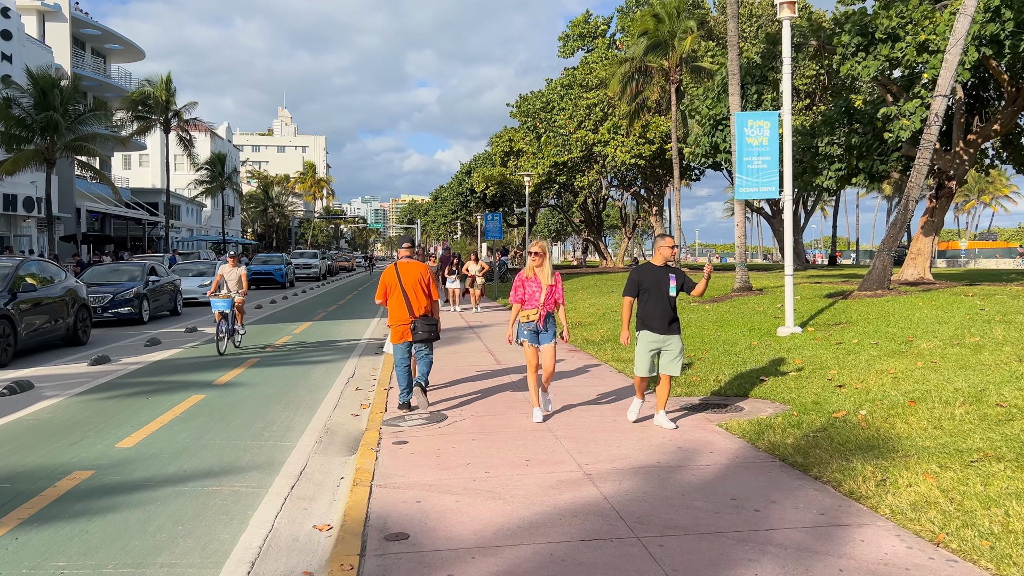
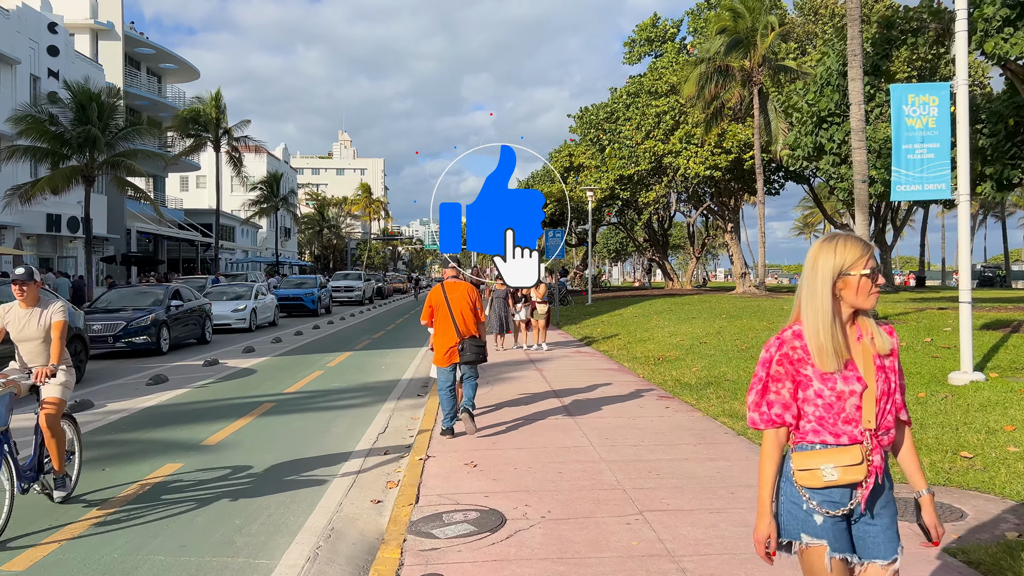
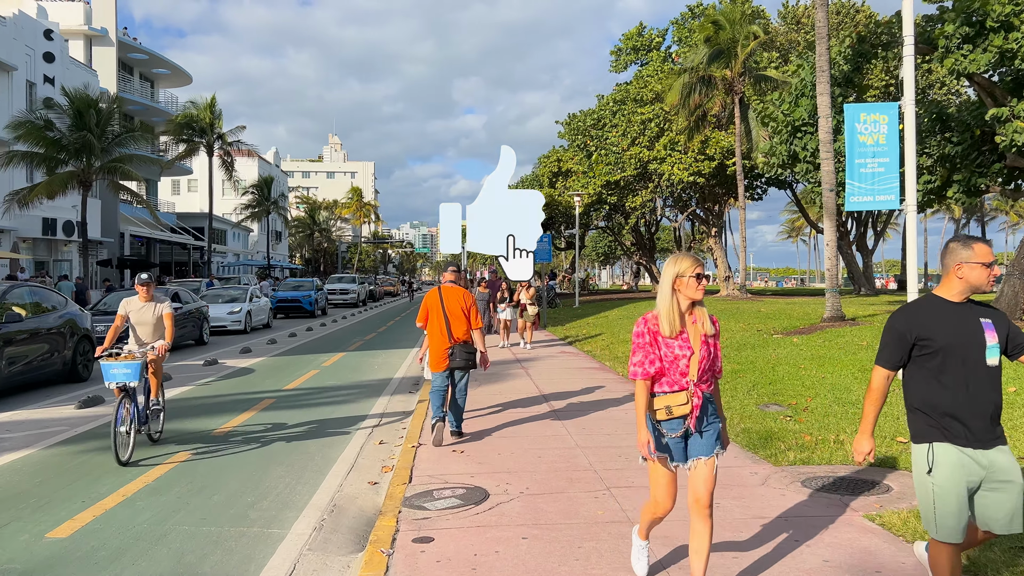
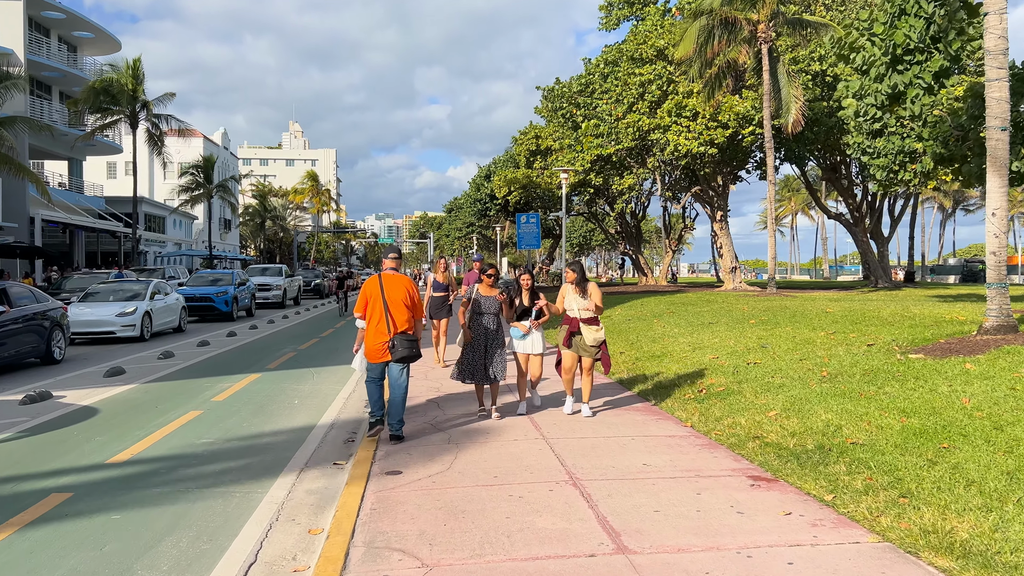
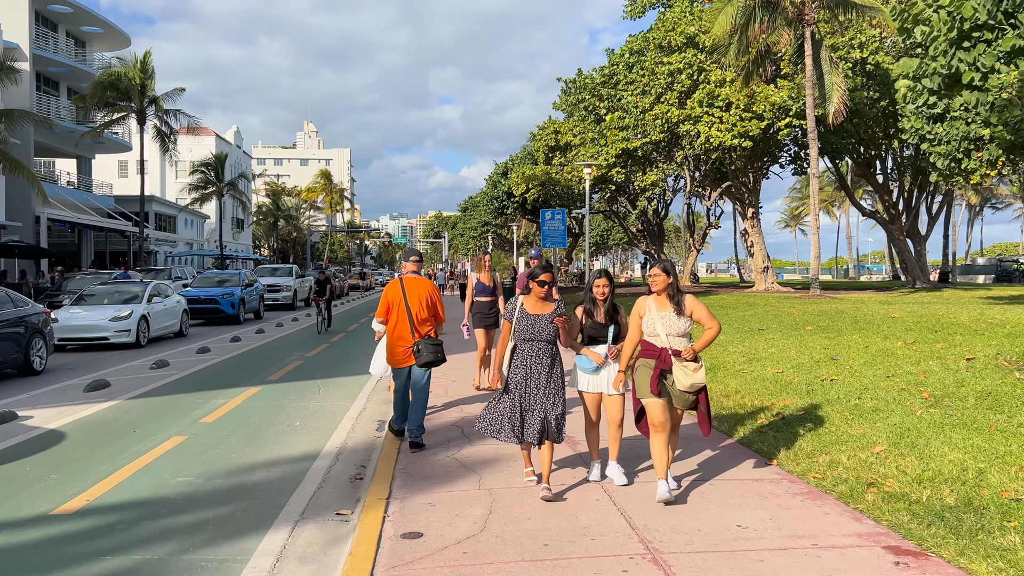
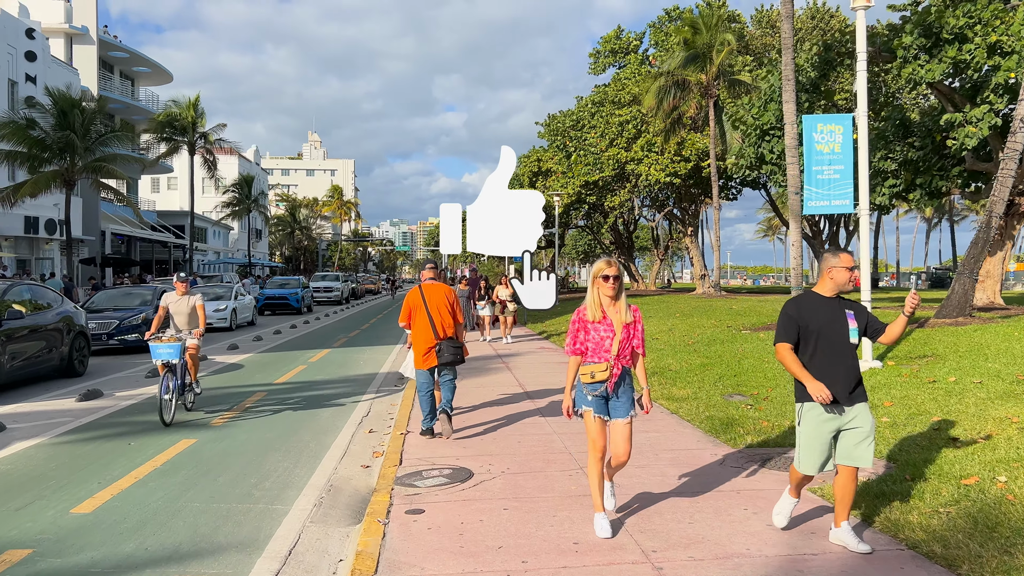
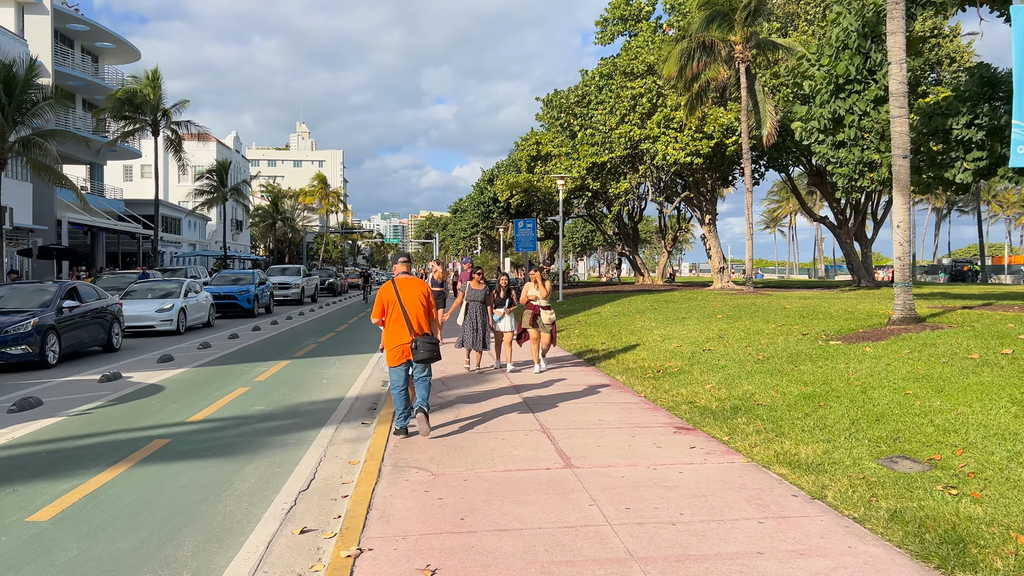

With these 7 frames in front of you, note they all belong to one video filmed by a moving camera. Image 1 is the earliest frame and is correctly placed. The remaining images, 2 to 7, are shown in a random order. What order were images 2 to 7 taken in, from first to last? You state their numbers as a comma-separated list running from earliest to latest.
6, 3, 2, 7, 4, 5
